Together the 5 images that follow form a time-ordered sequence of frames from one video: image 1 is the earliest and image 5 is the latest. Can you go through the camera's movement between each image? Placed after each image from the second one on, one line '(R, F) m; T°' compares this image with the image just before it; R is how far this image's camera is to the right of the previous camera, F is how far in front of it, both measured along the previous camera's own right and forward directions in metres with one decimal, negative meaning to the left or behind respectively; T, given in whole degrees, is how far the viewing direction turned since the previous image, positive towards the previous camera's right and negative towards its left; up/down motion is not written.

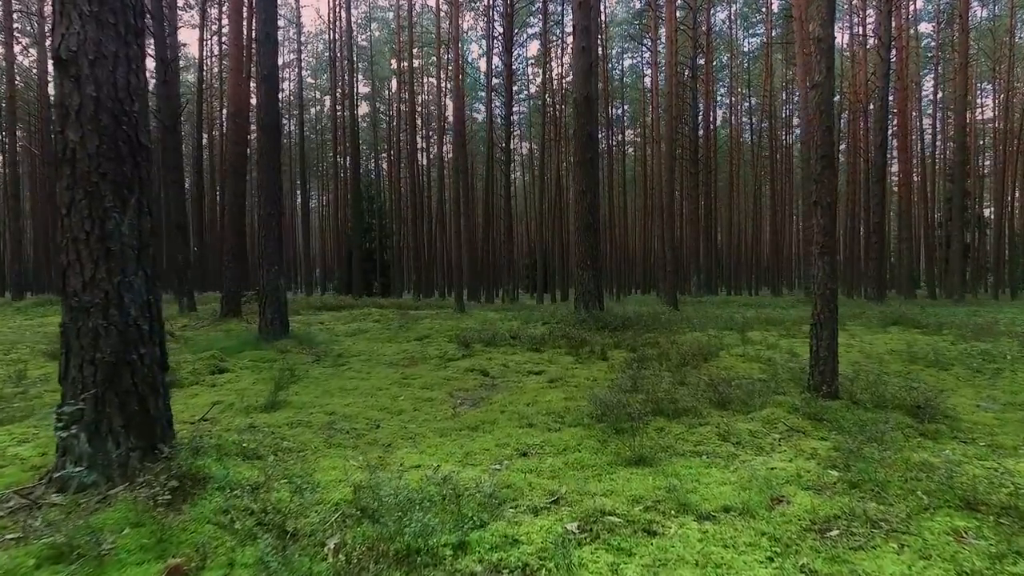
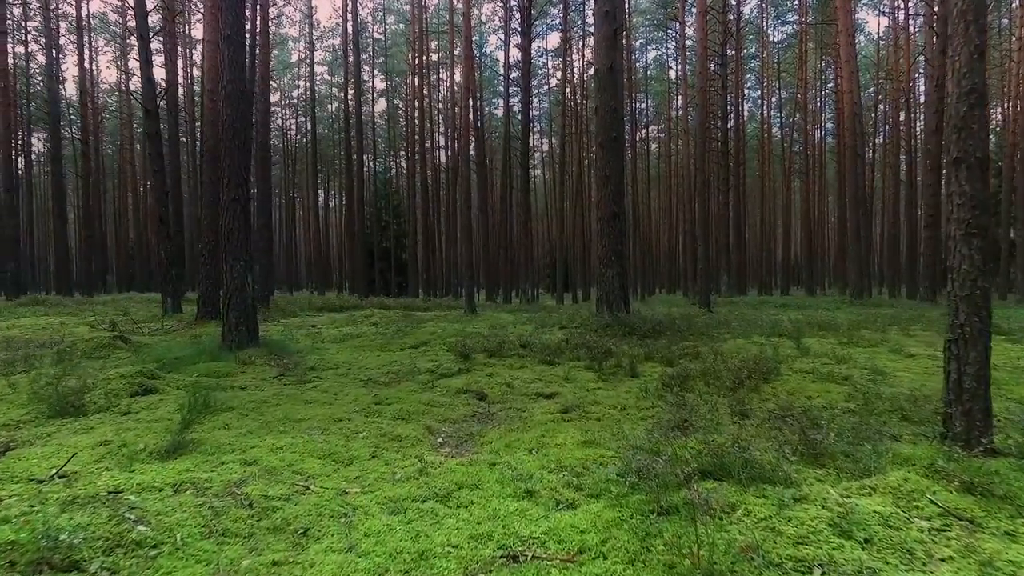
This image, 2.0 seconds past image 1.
(+0.1, +1.2) m; -2°
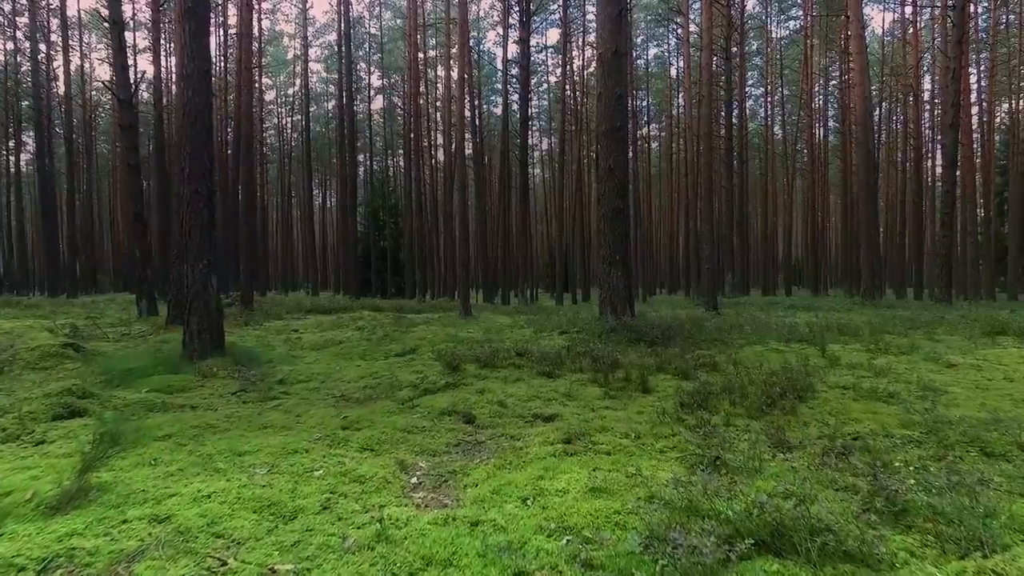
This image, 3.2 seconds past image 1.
(0.0, +0.6) m; 0°
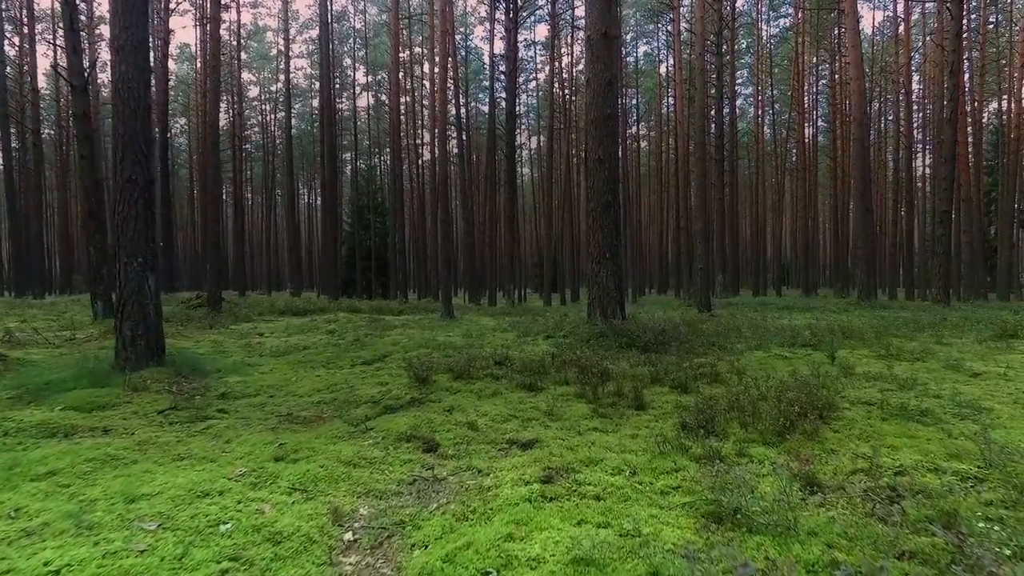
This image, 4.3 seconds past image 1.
(+0.1, +0.6) m; +1°
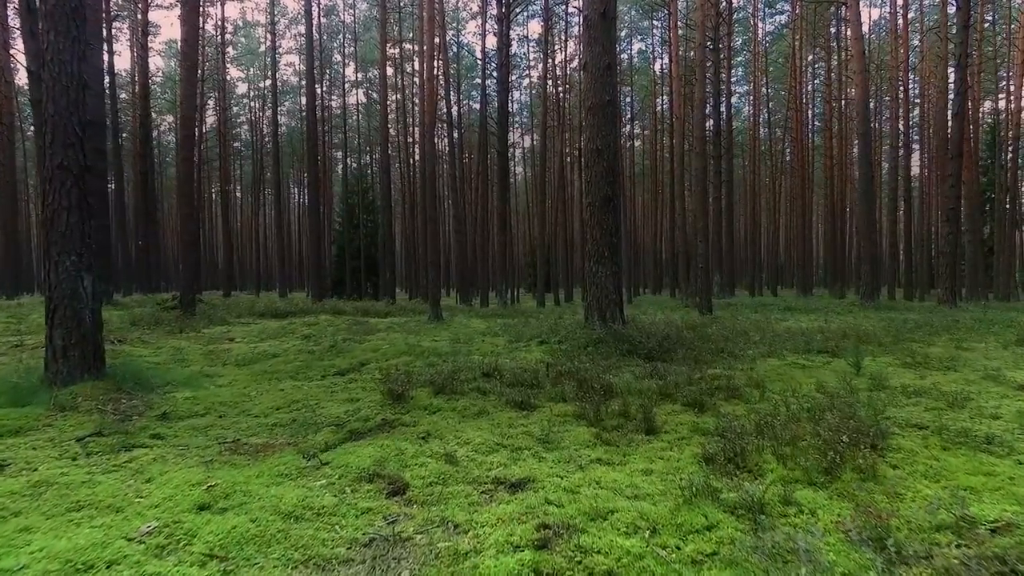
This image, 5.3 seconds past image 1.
(0.0, +0.6) m; +1°
